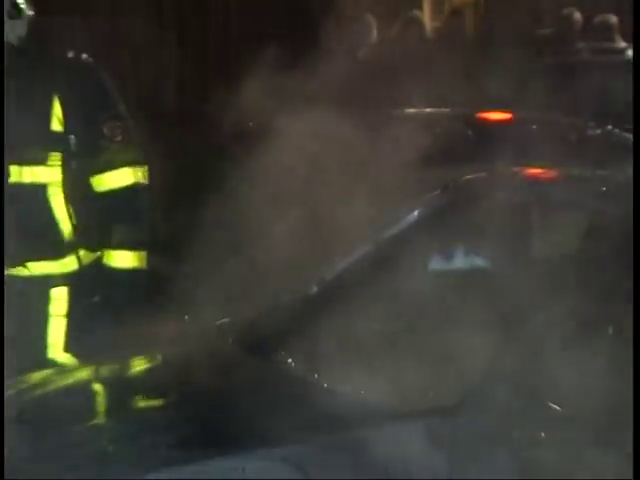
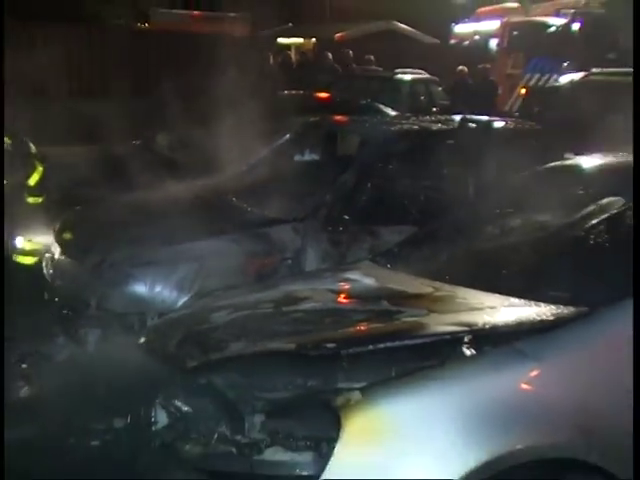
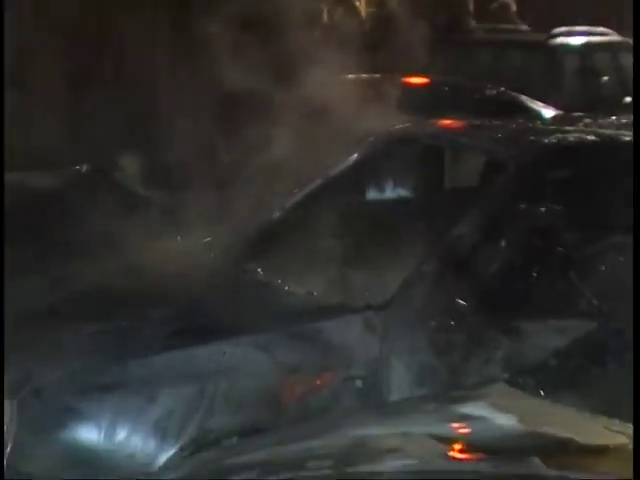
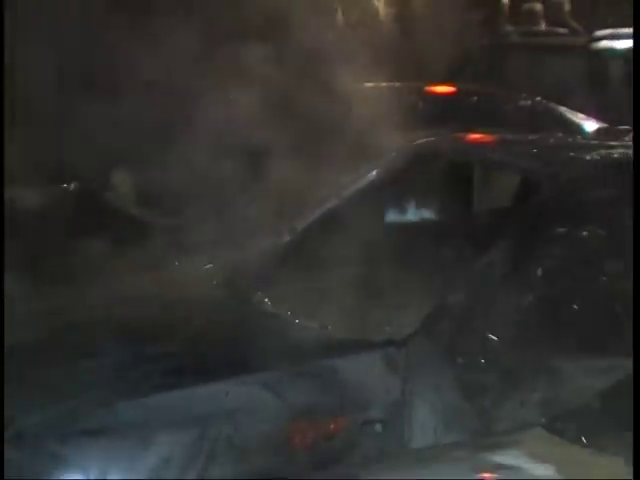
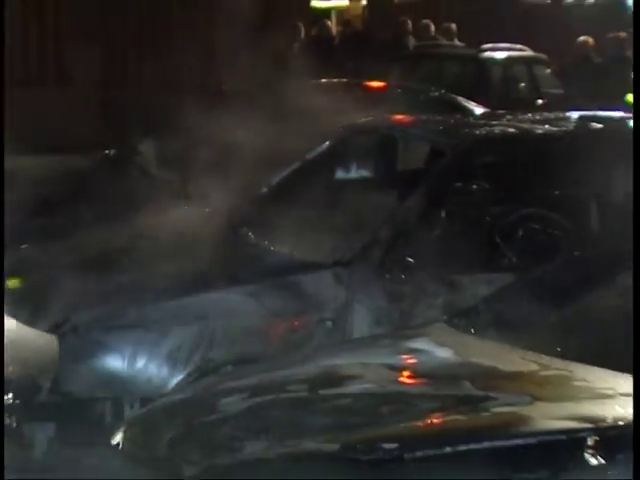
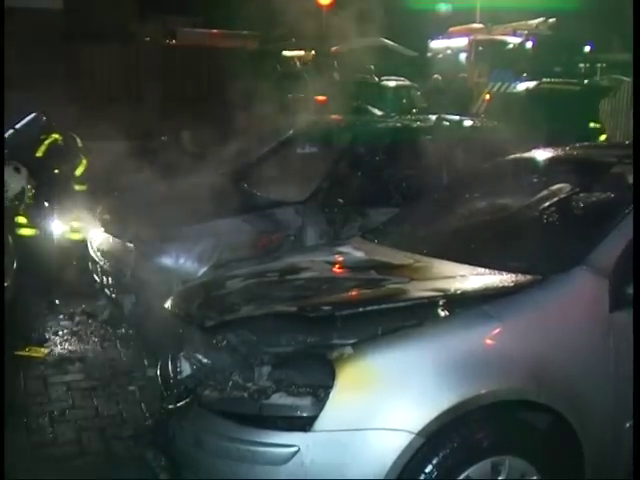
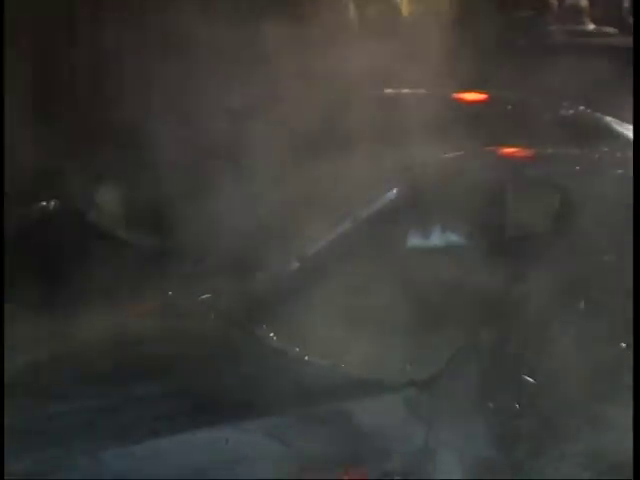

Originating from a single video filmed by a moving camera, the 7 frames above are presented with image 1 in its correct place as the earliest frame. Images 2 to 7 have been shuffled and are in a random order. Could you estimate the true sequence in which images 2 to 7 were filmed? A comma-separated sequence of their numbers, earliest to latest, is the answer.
7, 4, 3, 5, 2, 6
